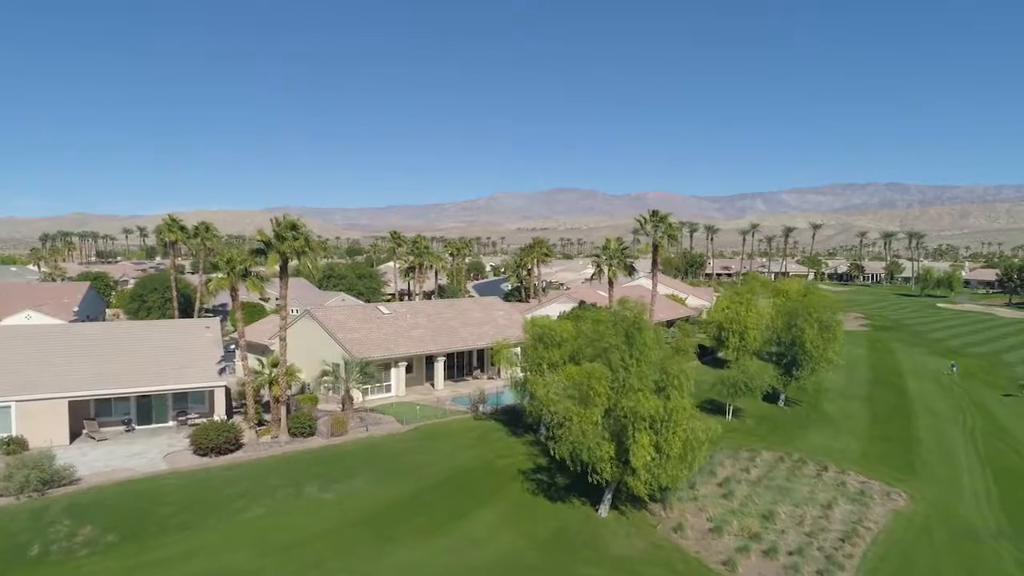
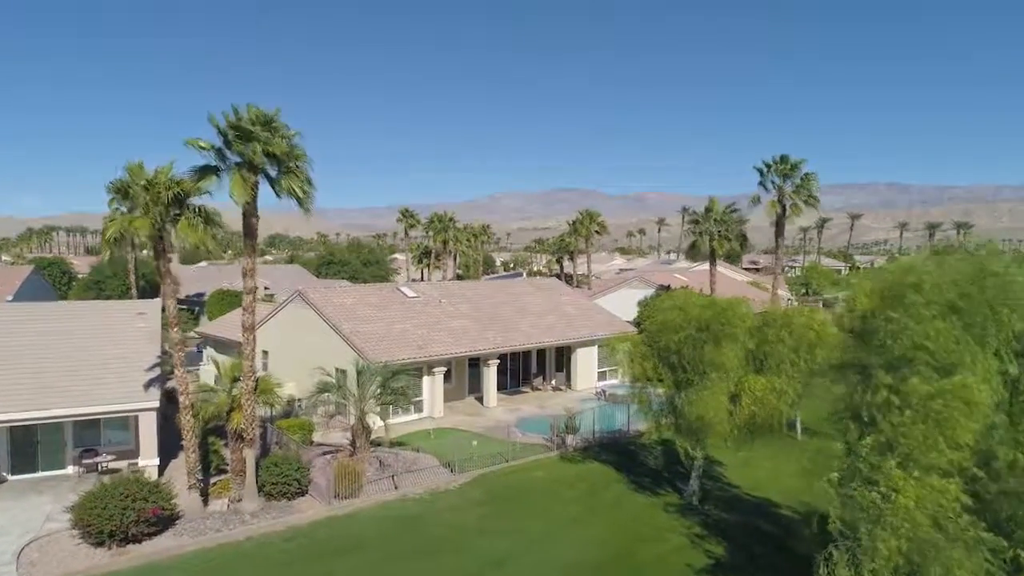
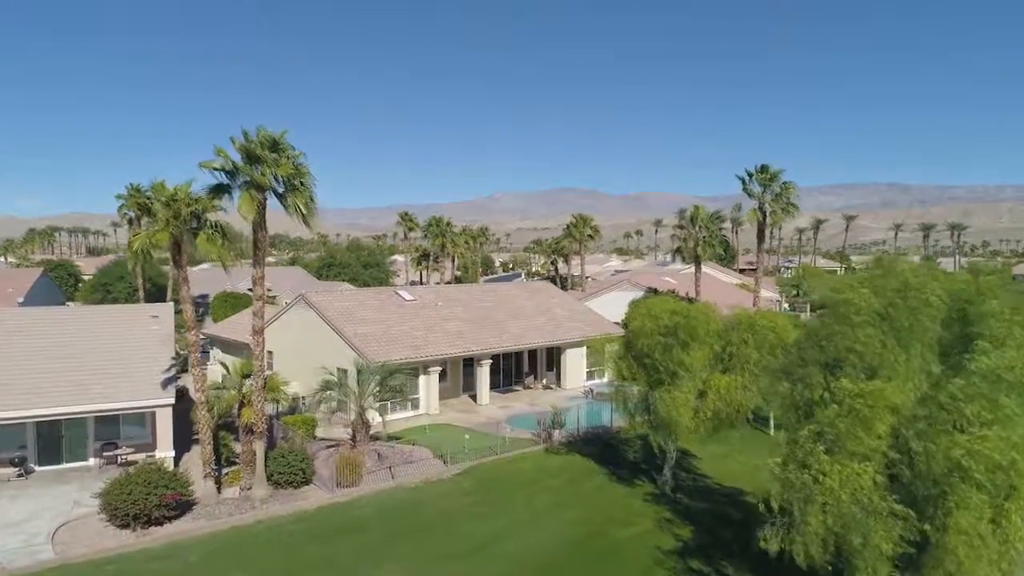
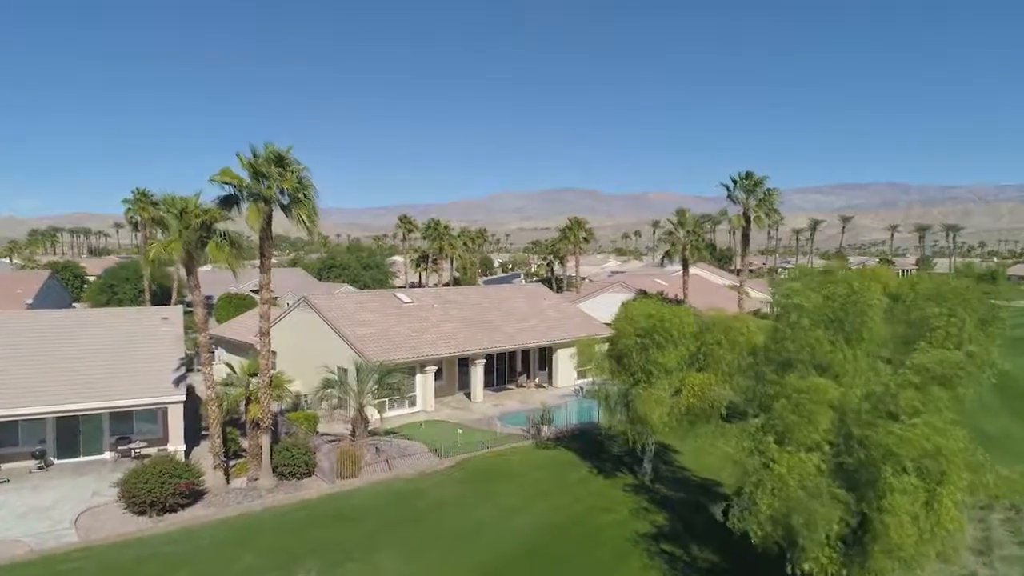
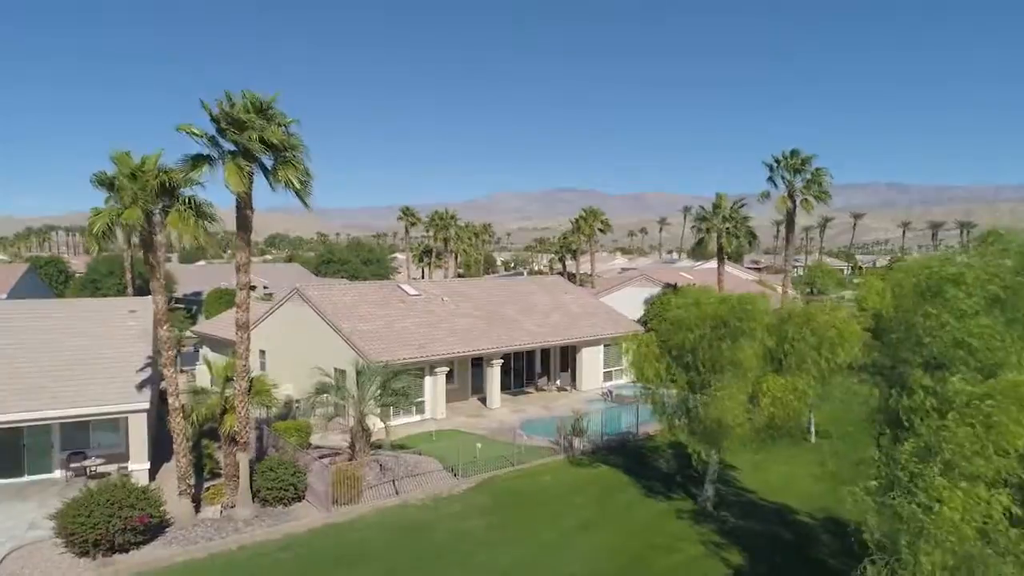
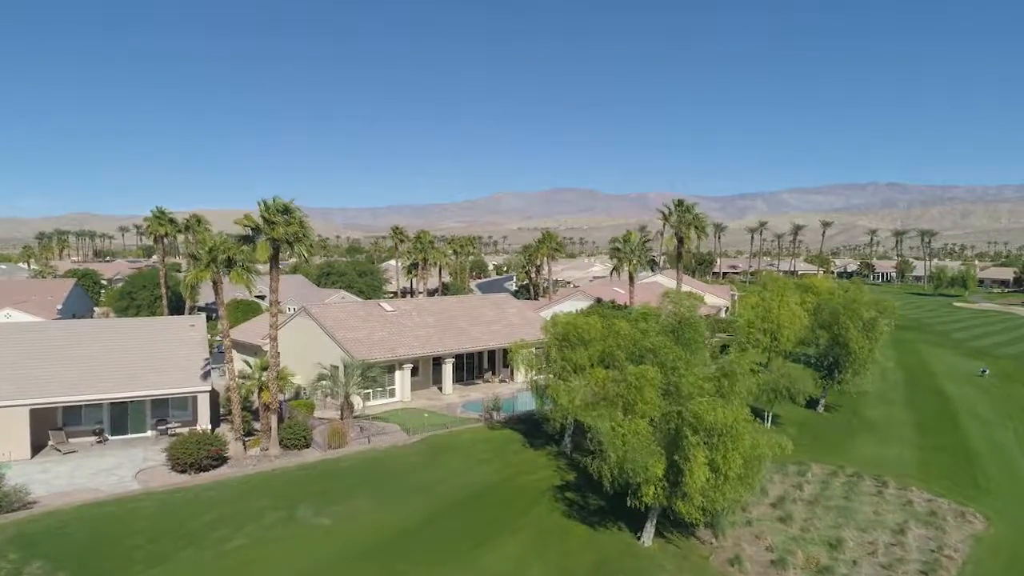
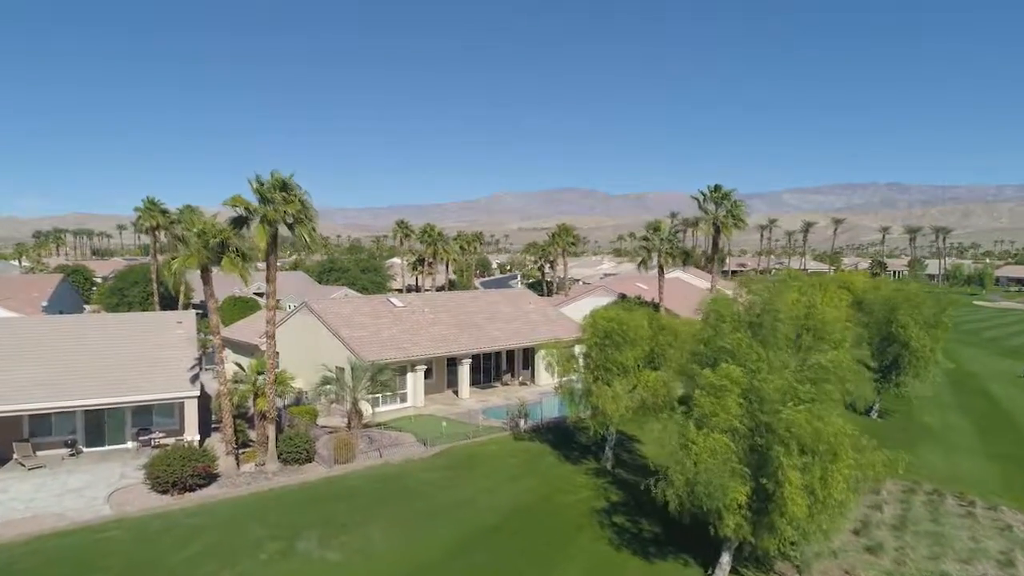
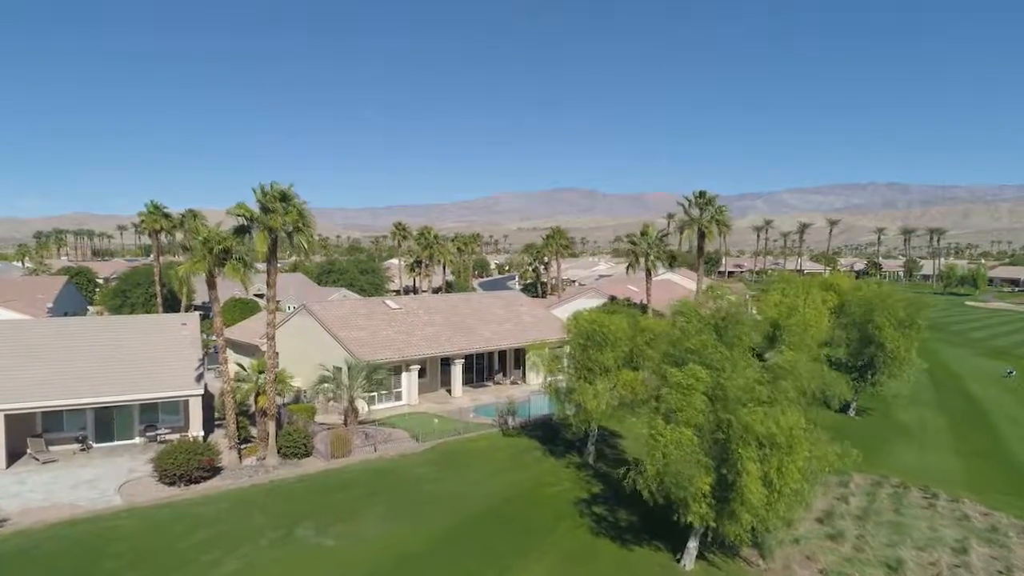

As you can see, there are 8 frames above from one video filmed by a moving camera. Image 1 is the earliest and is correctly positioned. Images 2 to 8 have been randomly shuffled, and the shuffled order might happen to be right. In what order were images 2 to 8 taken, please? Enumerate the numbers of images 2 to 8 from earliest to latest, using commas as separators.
6, 8, 7, 4, 3, 2, 5
